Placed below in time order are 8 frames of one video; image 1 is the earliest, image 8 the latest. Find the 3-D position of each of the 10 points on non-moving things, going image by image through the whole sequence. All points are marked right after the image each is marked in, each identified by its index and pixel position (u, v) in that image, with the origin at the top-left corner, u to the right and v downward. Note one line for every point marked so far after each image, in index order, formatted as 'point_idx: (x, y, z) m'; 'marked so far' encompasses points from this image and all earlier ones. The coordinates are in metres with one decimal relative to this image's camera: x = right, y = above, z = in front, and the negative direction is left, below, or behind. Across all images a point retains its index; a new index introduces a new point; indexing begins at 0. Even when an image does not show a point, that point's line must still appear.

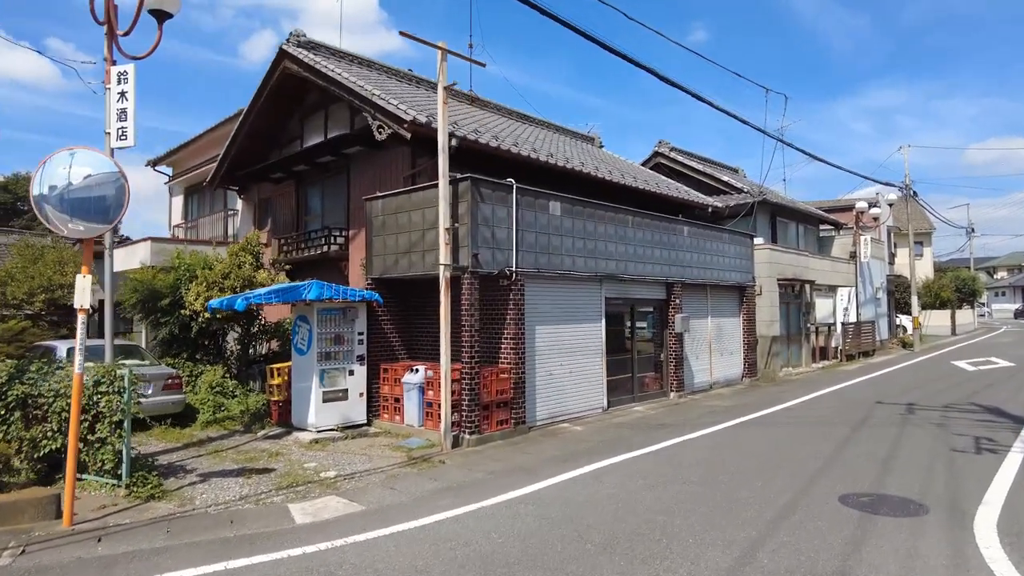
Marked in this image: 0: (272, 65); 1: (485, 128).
0: (-5.3, +4.9, +14.0) m
1: (-0.6, +3.3, +13.2) m
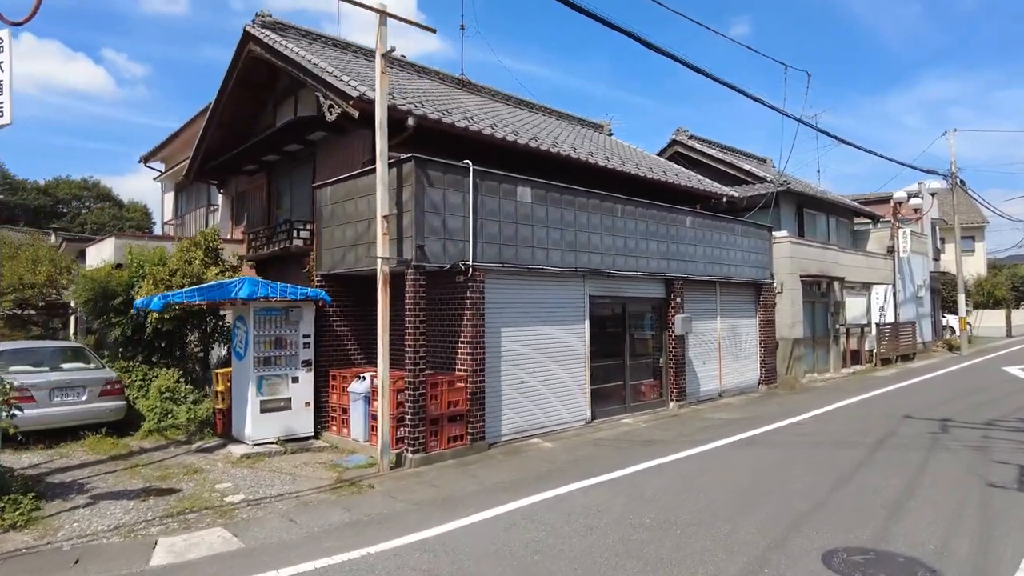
0: (-5.7, +5.0, +13.1) m
1: (-1.0, +3.4, +12.0) m
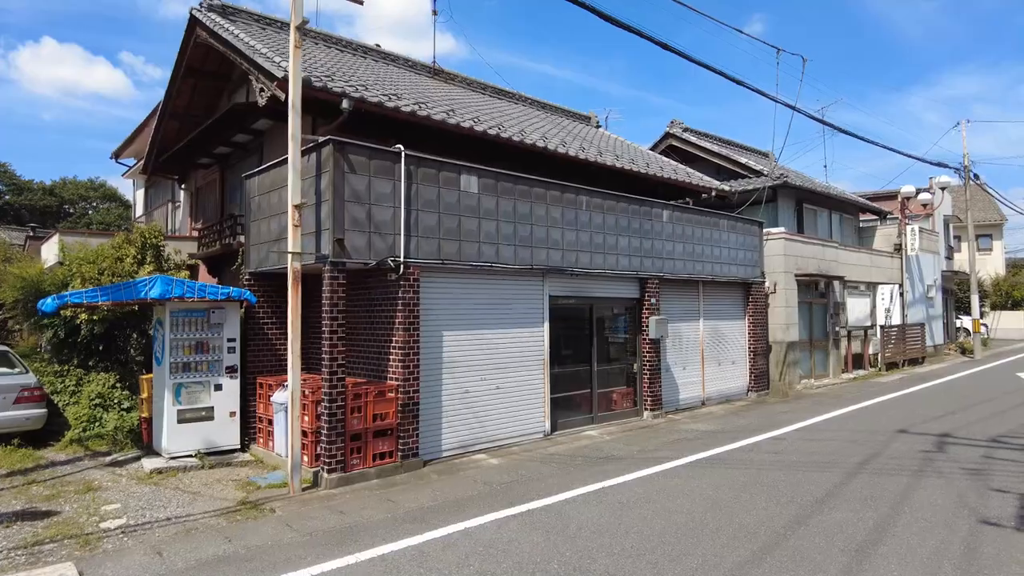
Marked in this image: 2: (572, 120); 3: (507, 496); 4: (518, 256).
0: (-6.4, +5.0, +12.3) m
1: (-1.7, +3.4, +11.1) m
2: (+1.6, +4.6, +17.4) m
3: (-0.1, -2.2, +6.8) m
4: (+0.1, +0.5, +9.3) m
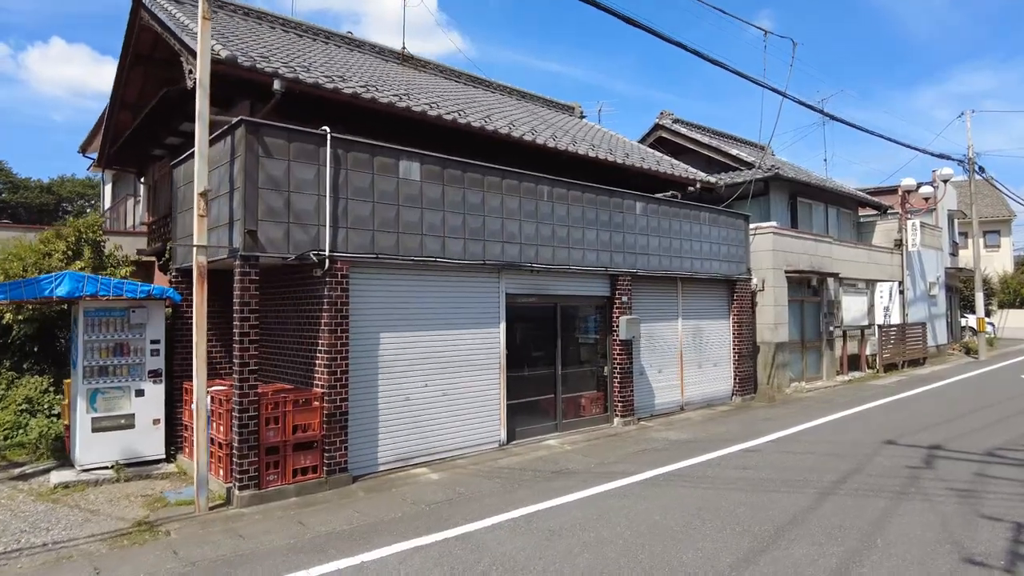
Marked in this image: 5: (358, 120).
0: (-7.0, +5.0, +11.6) m
1: (-2.4, +3.4, +10.3) m
2: (+1.1, +4.7, +16.6) m
3: (-0.8, -2.2, +6.0) m
4: (-0.6, +0.5, +8.5) m
5: (-2.3, +2.5, +9.5) m
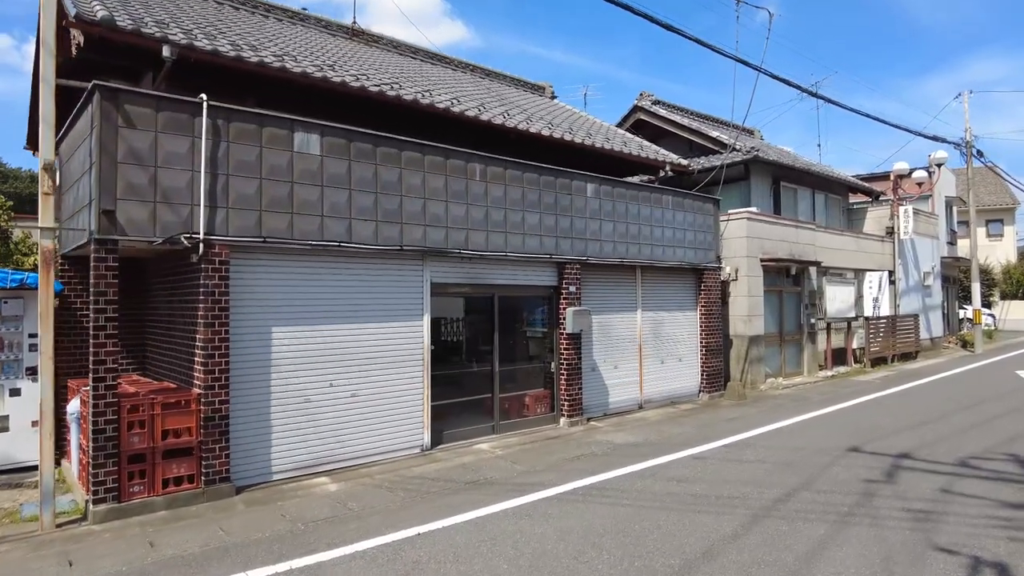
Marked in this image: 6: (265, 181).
0: (-8.0, +5.2, +10.7) m
1: (-3.3, +3.6, +9.4) m
2: (+0.2, +4.9, +15.6) m
3: (-1.8, -2.1, +5.2) m
4: (-1.6, +0.6, +7.6) m
5: (-3.3, +2.7, +8.6) m
6: (-2.6, +1.1, +6.8) m
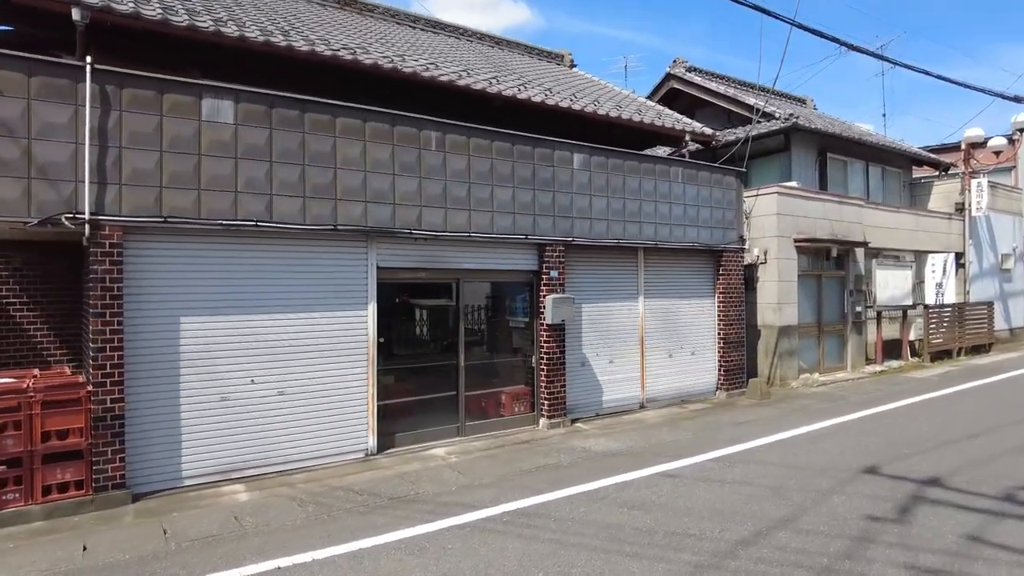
0: (-8.2, +5.4, +10.4) m
1: (-3.7, +3.8, +8.6) m
2: (+0.4, +5.3, +14.4) m
3: (-2.5, -2.0, +4.4) m
4: (-2.1, +0.8, +6.7) m
5: (-3.7, +2.9, +7.9) m
6: (-3.2, +1.3, +6.0) m
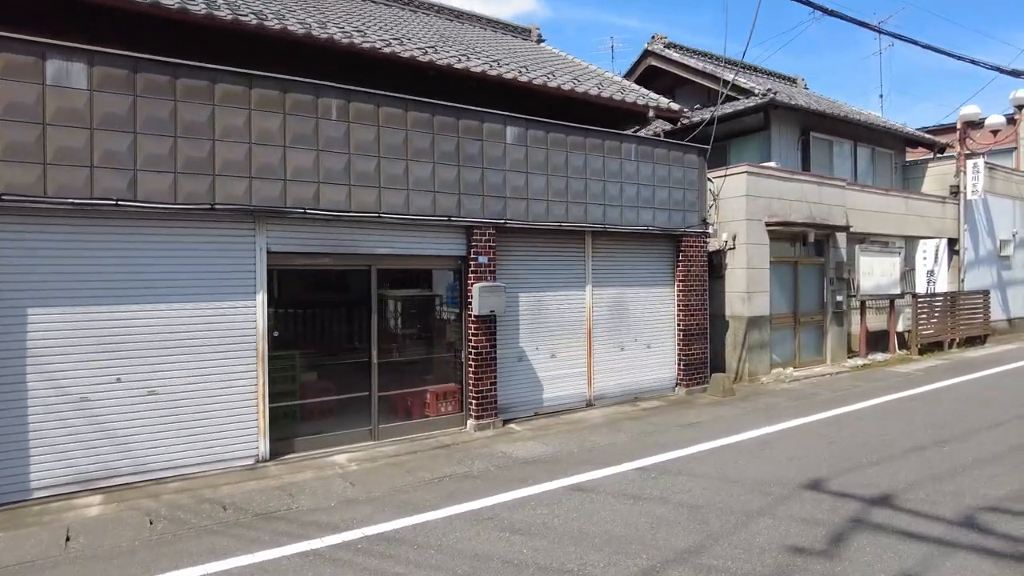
0: (-9.1, +5.6, +9.6) m
1: (-4.6, +3.9, +7.8) m
2: (-0.5, +5.5, +13.5) m
3: (-3.5, -1.9, +3.7) m
4: (-3.1, +0.9, +6.0) m
5: (-4.7, +3.0, +7.1) m
6: (-4.2, +1.4, +5.2) m
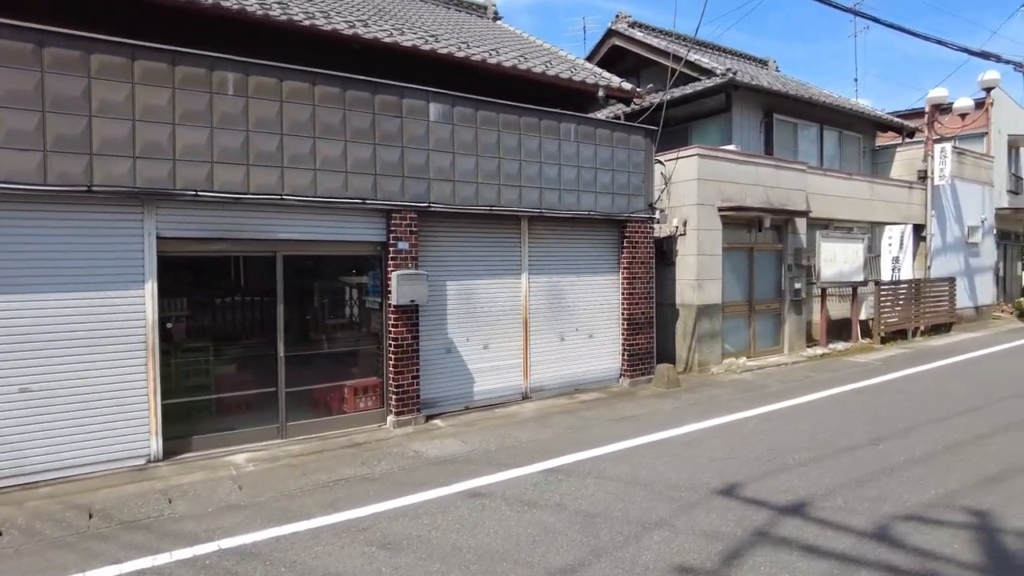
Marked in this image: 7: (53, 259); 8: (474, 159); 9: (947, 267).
0: (-10.0, +5.8, +8.9) m
1: (-5.5, +4.1, +7.2) m
2: (-1.4, +5.8, +13.0) m
3: (-4.4, -1.9, +3.2) m
4: (-3.9, +1.0, +5.5) m
5: (-5.5, +3.1, +6.5) m
6: (-5.0, +1.5, +4.7) m
7: (-4.1, +0.3, +5.6) m
8: (-0.4, +1.6, +7.9) m
9: (+11.0, +0.5, +15.9) m
